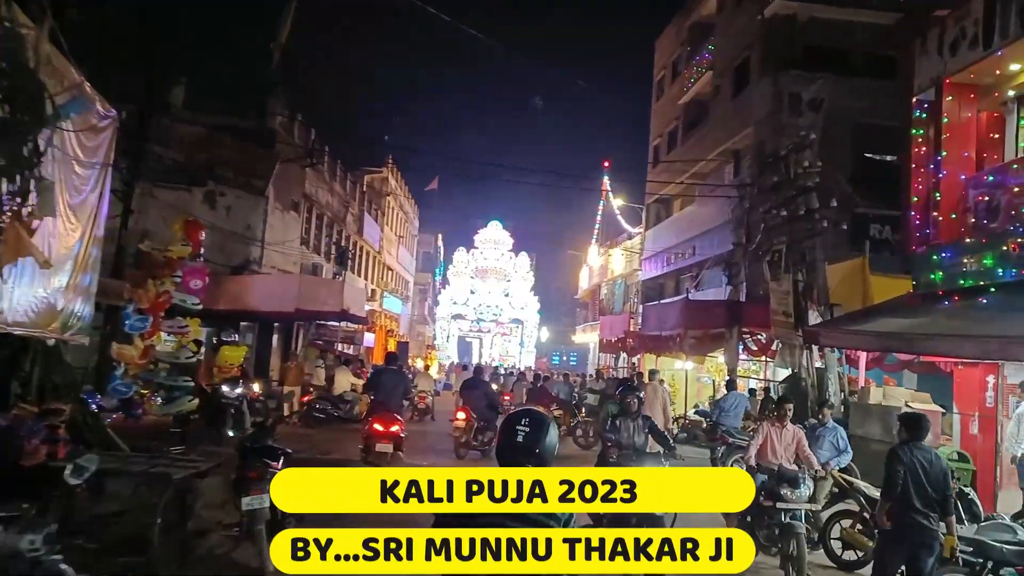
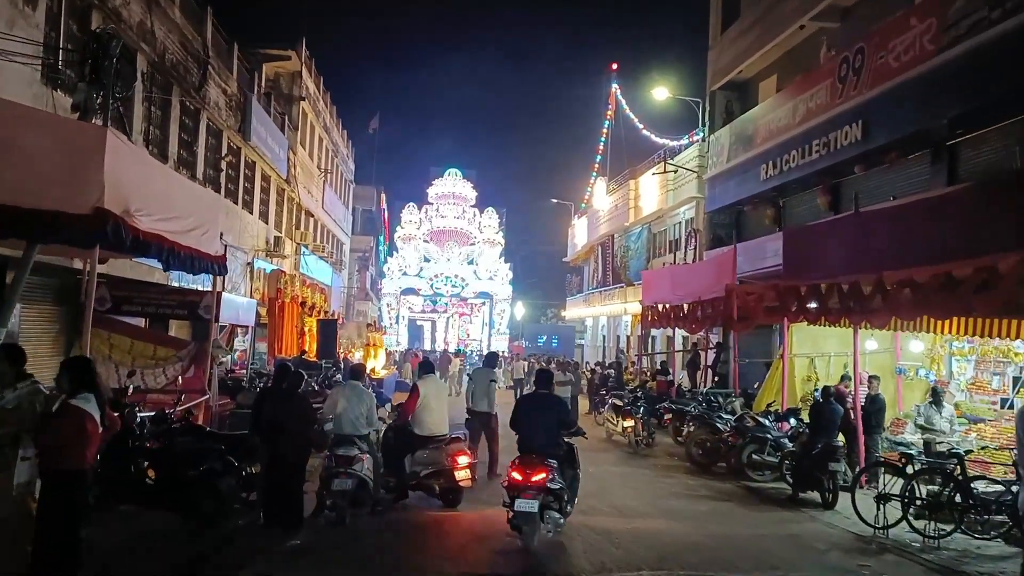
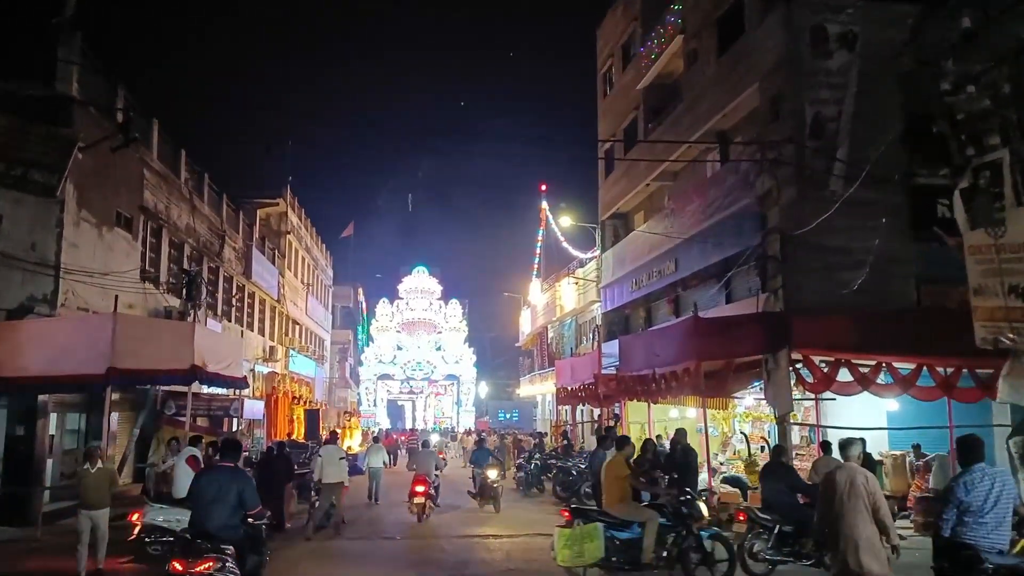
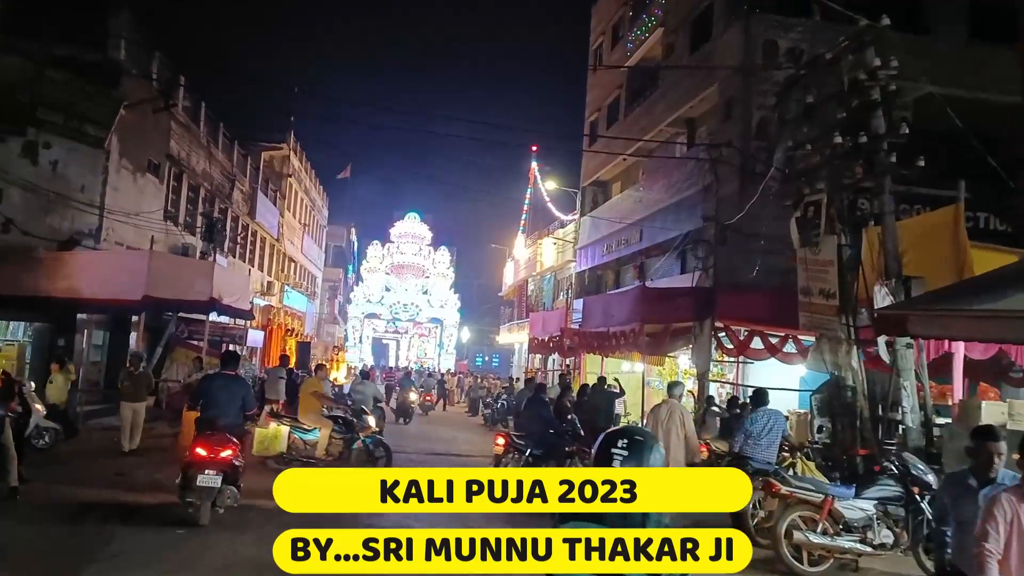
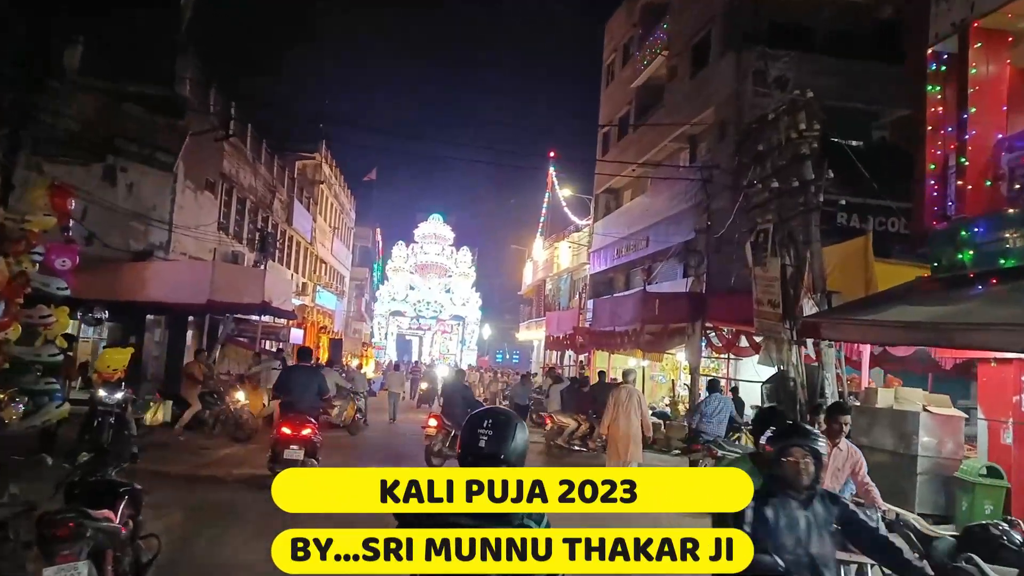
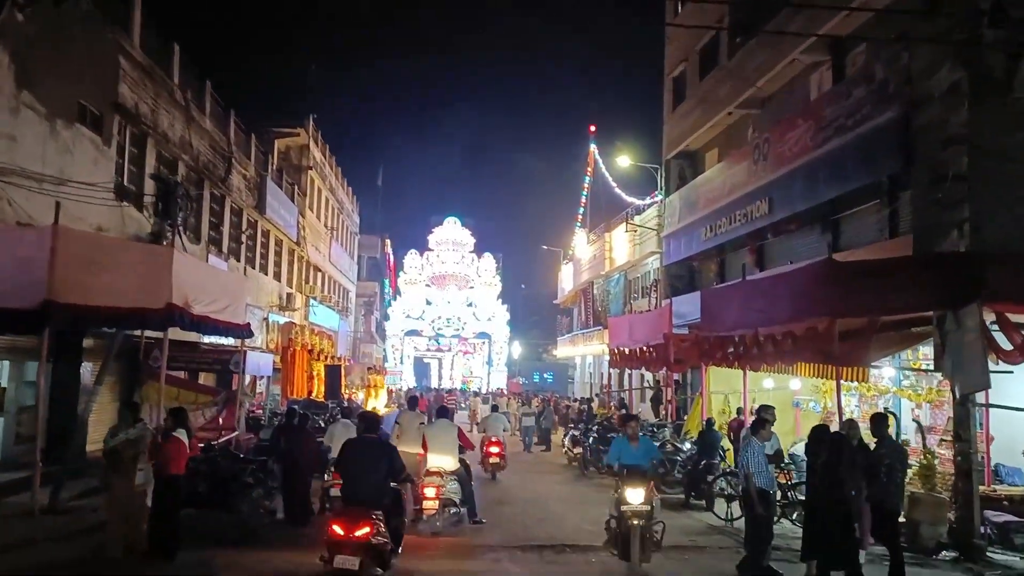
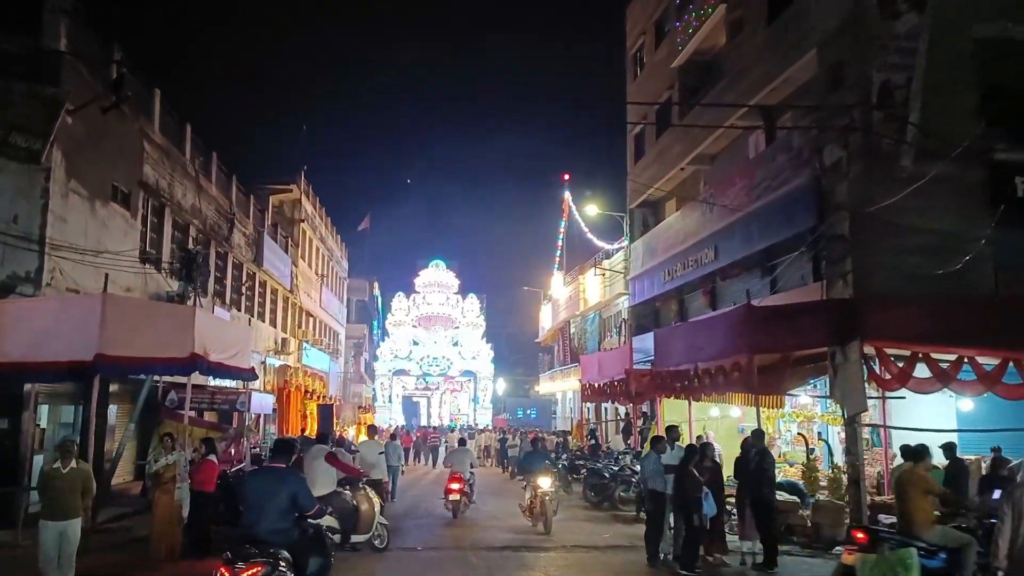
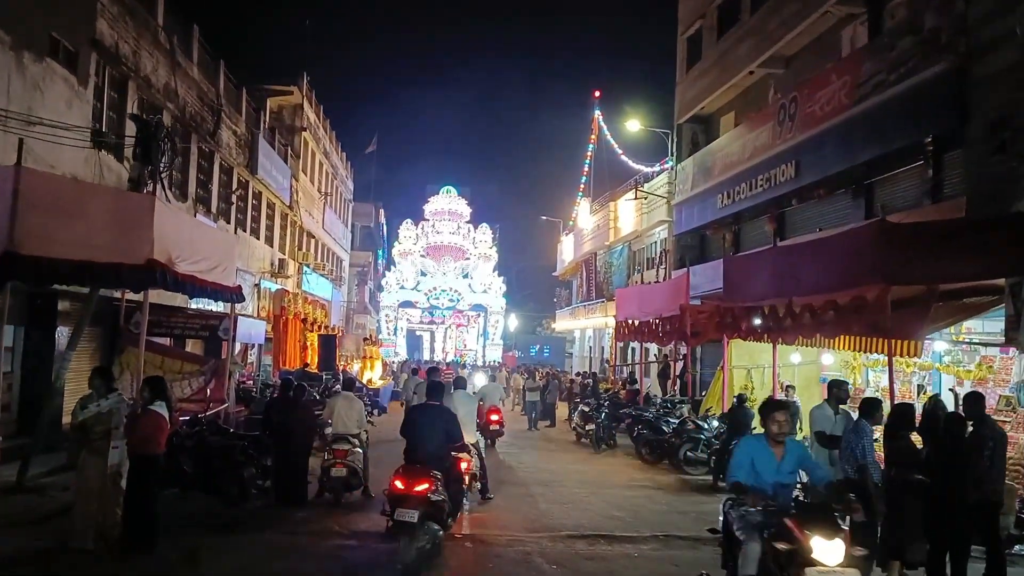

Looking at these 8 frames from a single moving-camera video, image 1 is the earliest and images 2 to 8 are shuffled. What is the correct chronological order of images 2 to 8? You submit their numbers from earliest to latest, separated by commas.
5, 4, 3, 7, 6, 8, 2
